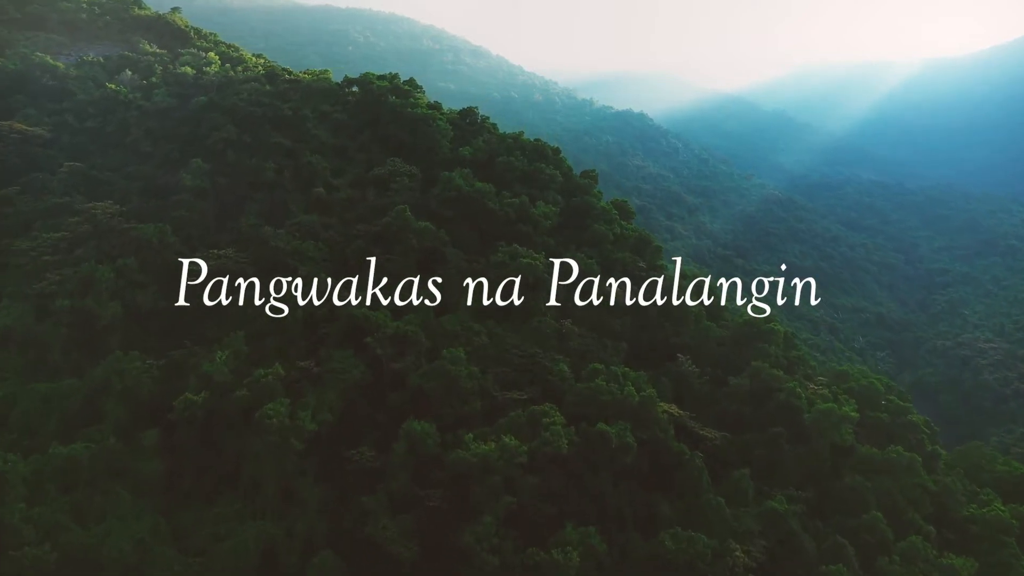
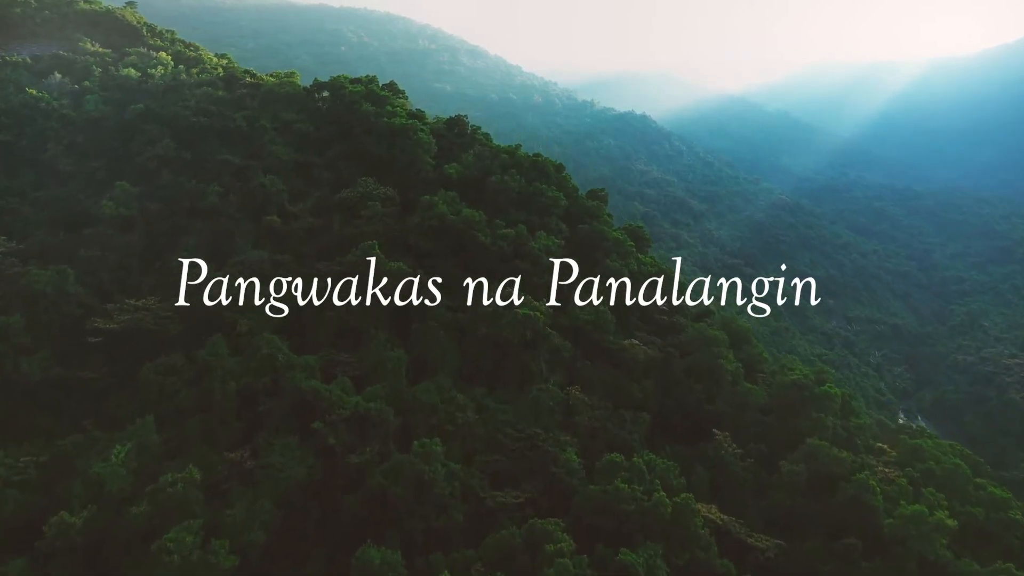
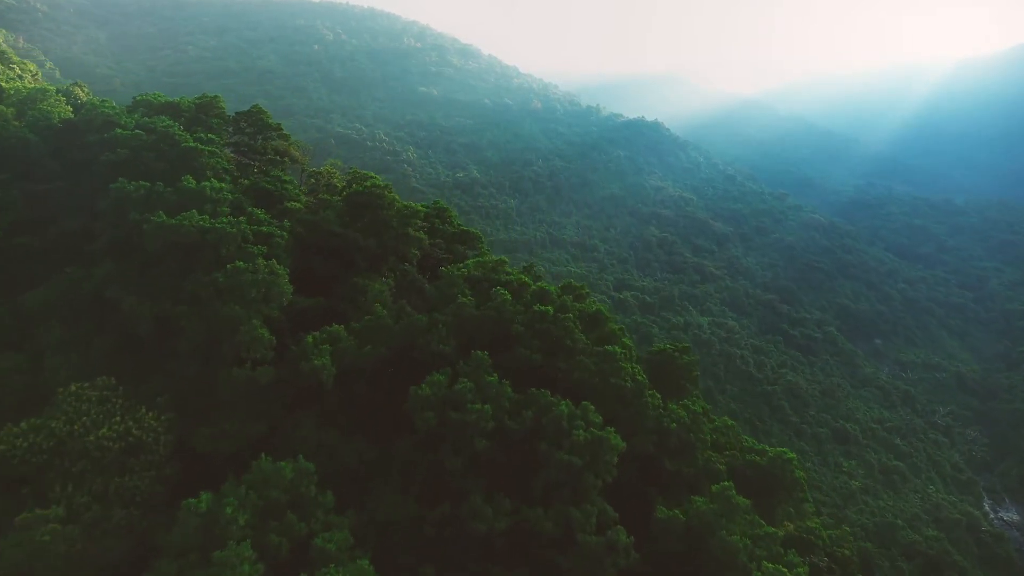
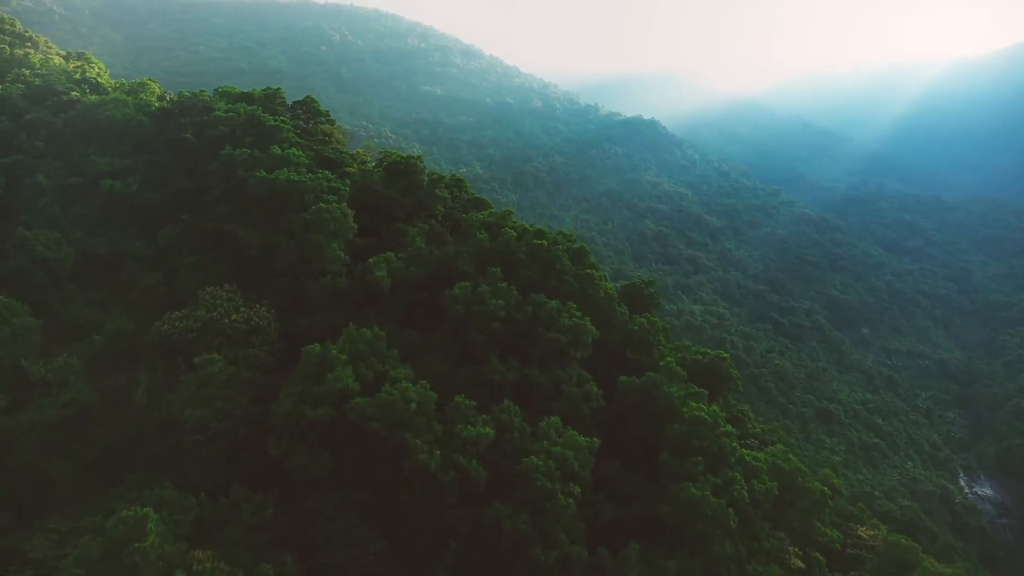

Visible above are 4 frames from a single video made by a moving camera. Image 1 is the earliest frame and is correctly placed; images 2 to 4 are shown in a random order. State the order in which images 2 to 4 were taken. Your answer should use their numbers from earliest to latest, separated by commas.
2, 4, 3
